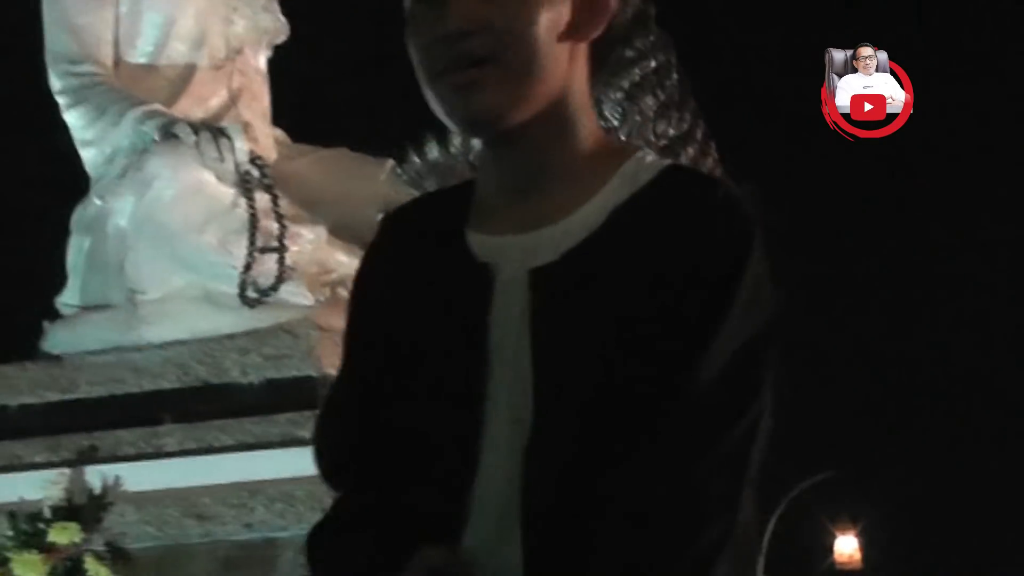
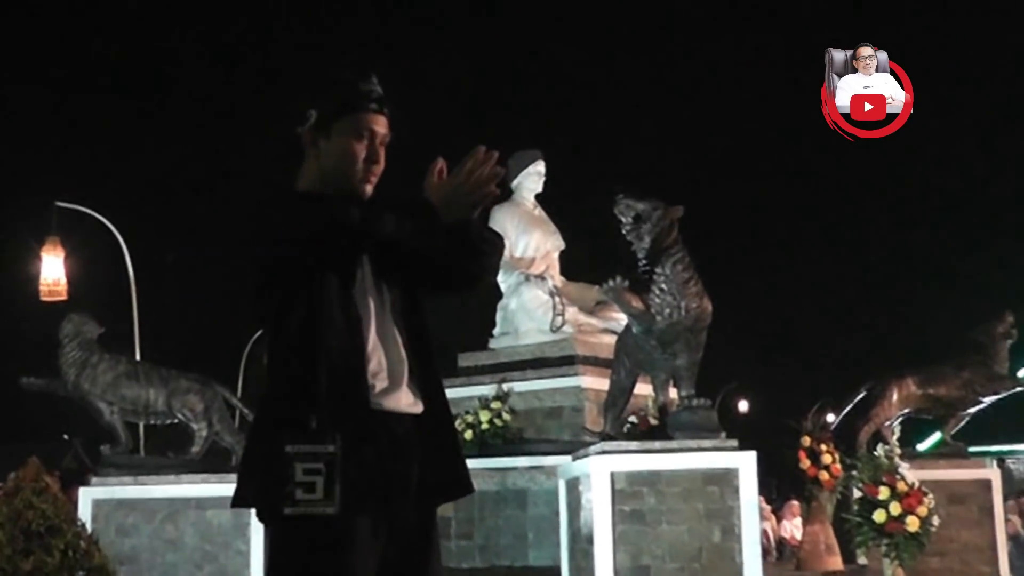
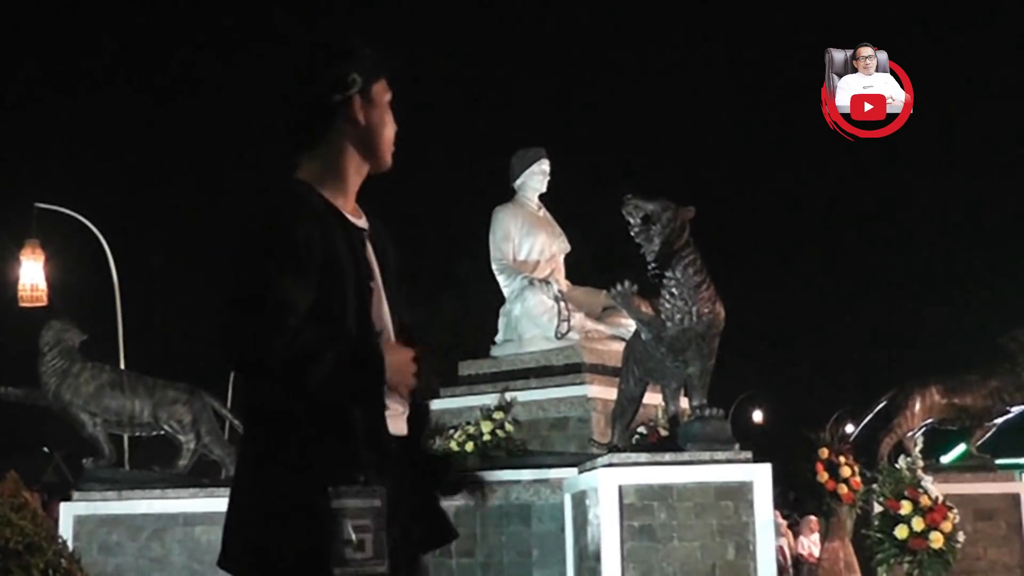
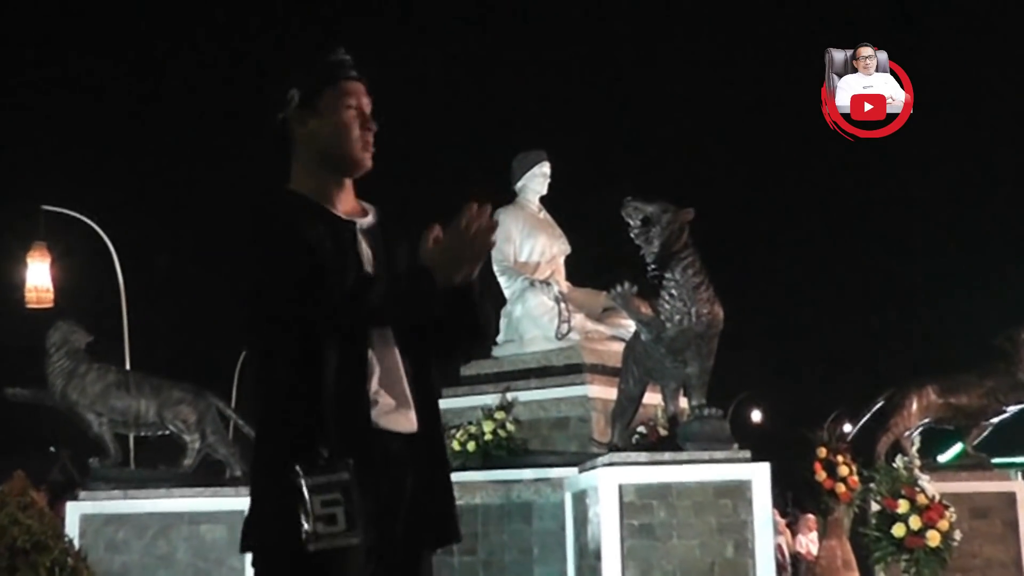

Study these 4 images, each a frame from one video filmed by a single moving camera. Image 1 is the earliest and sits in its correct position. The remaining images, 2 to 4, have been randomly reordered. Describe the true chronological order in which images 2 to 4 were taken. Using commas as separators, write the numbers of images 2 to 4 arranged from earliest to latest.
2, 4, 3
